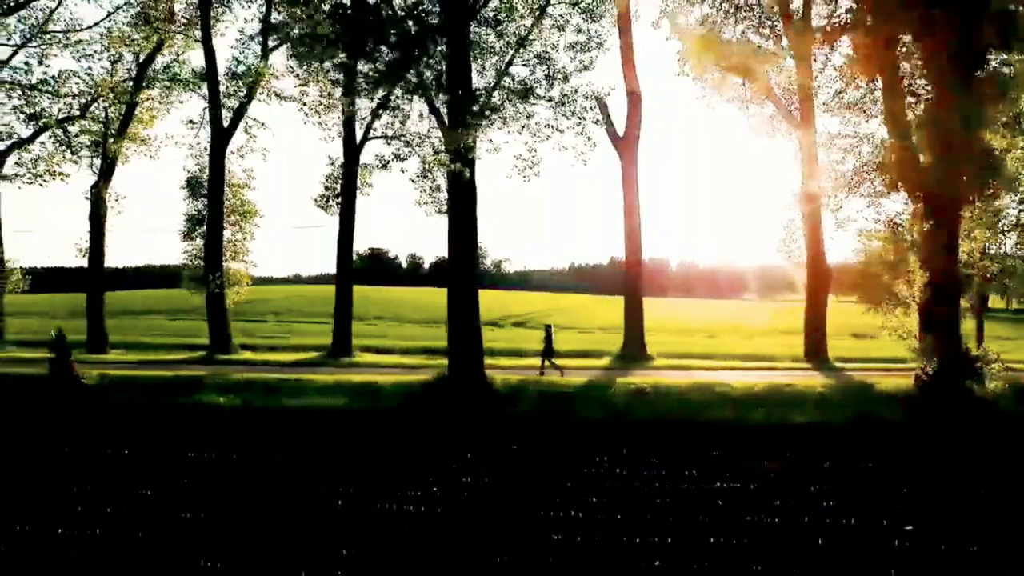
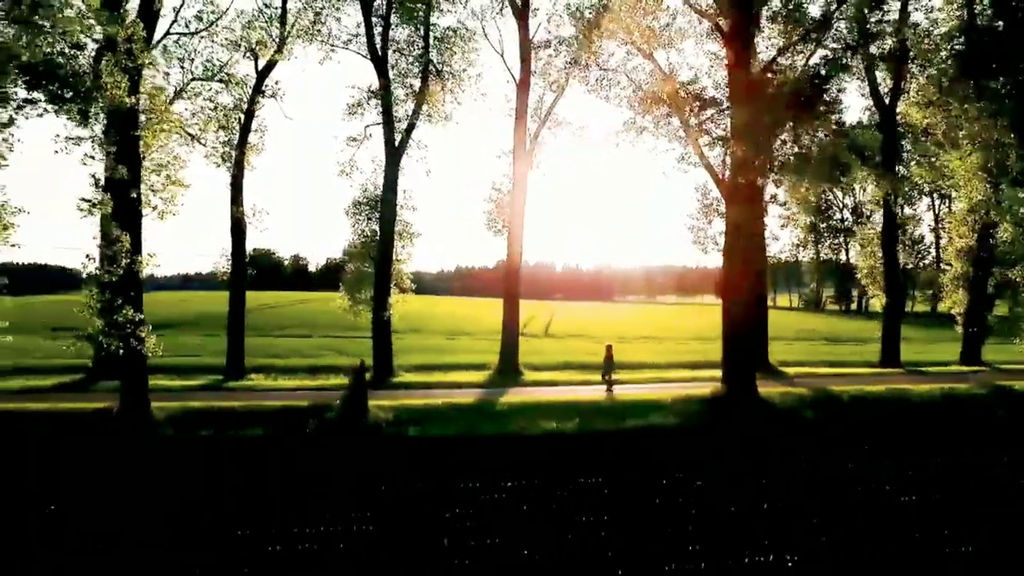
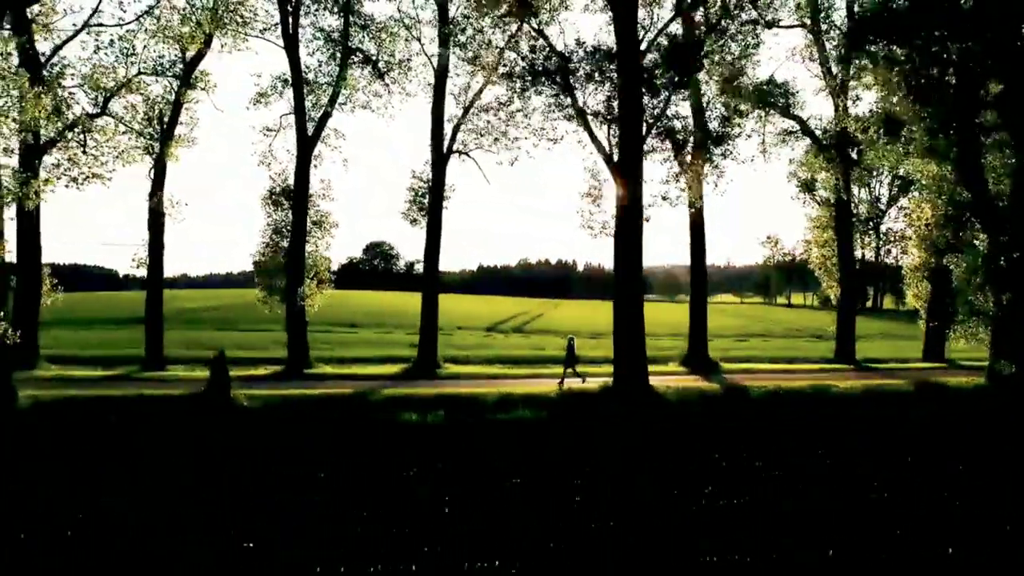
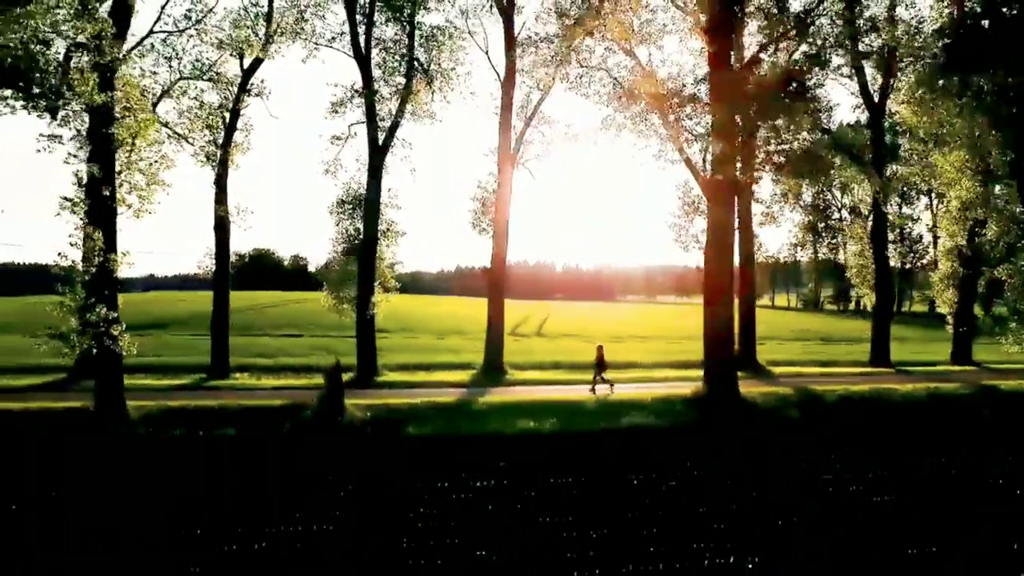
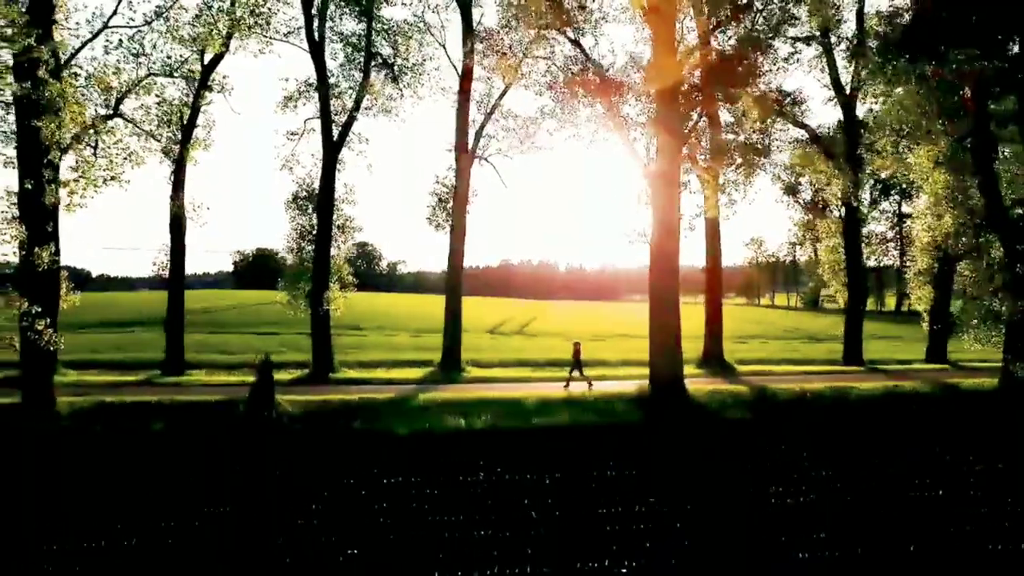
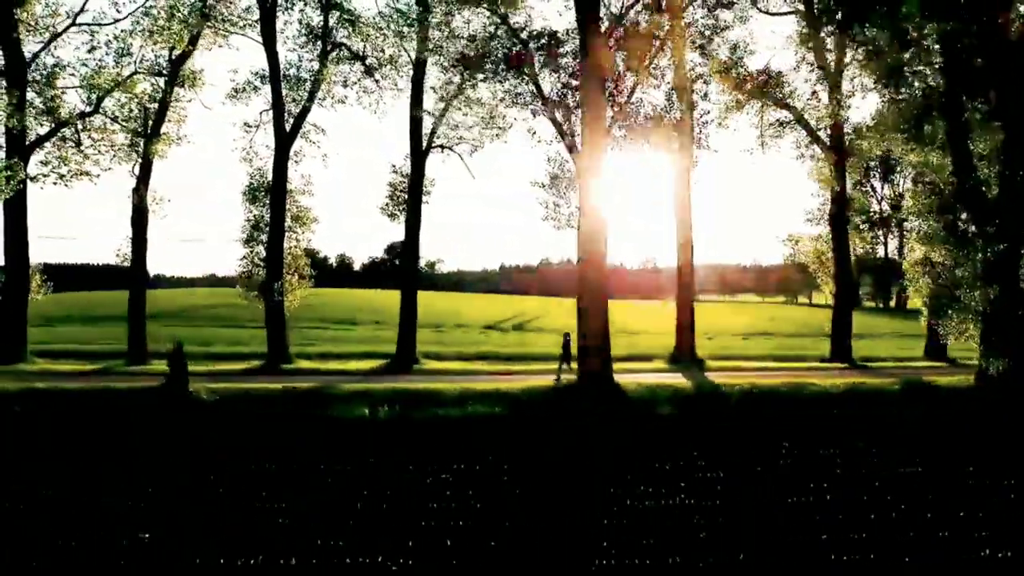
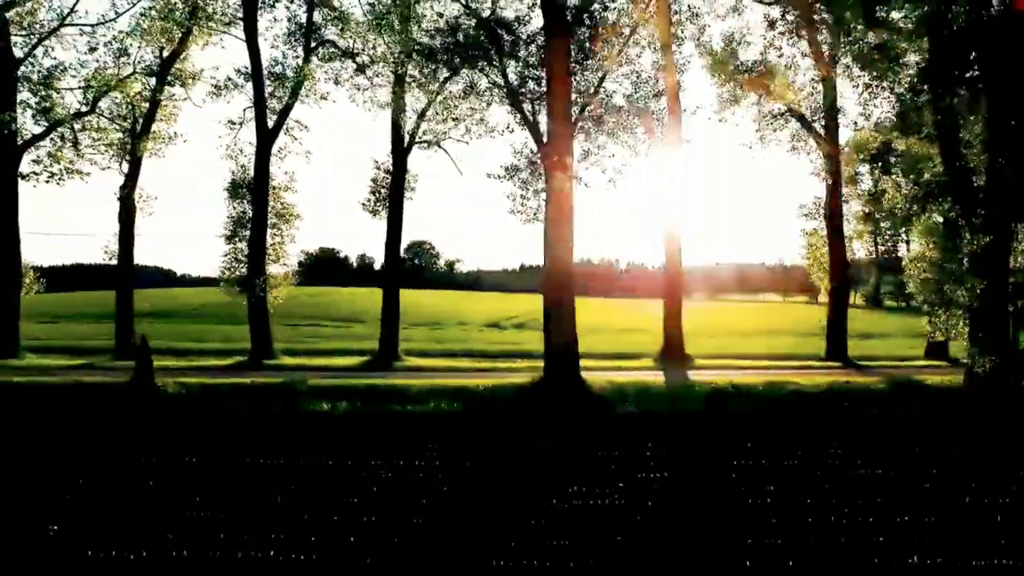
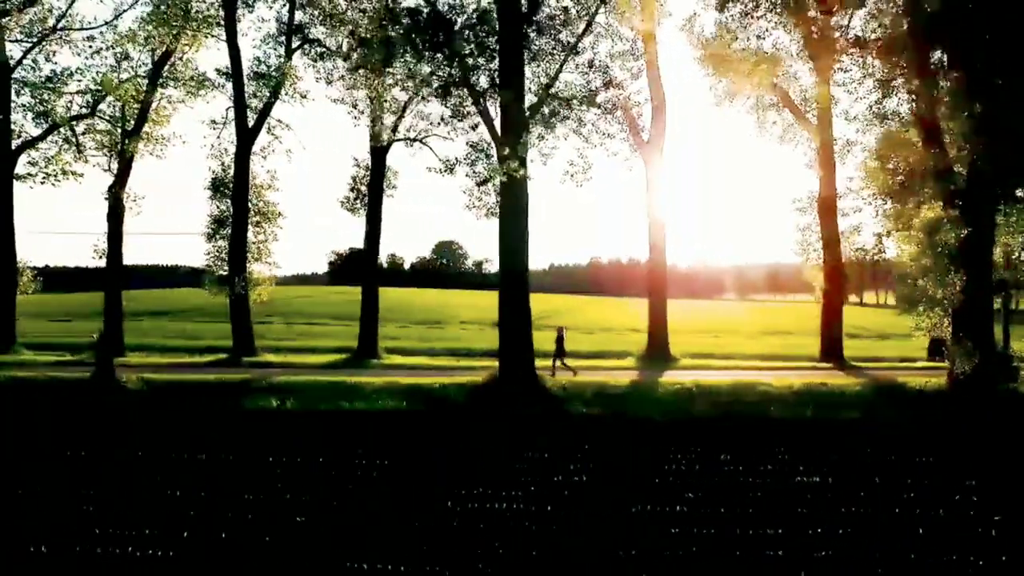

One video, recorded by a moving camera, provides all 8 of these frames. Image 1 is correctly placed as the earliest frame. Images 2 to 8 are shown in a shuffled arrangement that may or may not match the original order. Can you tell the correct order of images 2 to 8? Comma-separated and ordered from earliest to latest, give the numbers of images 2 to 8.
8, 7, 6, 3, 5, 4, 2
